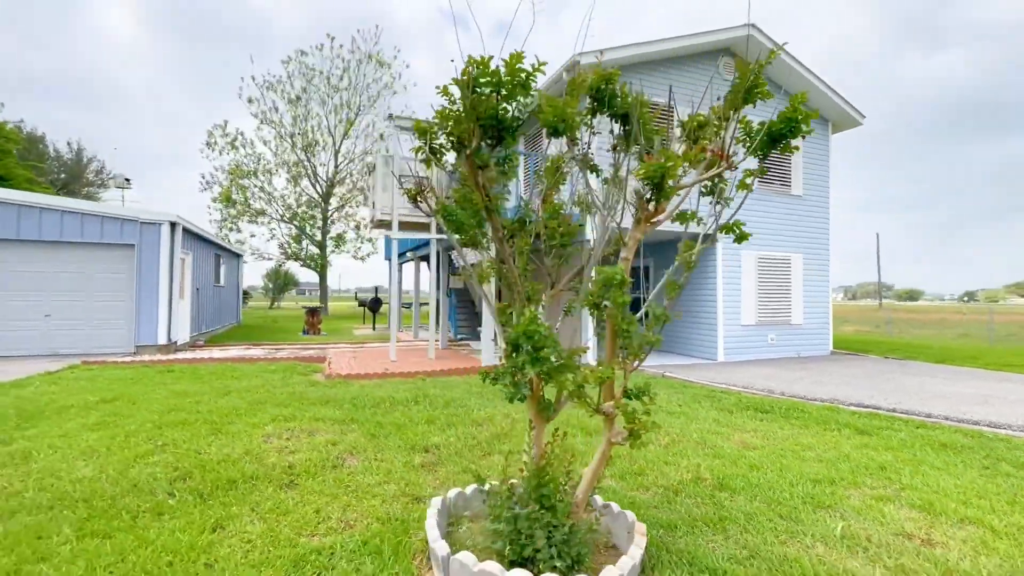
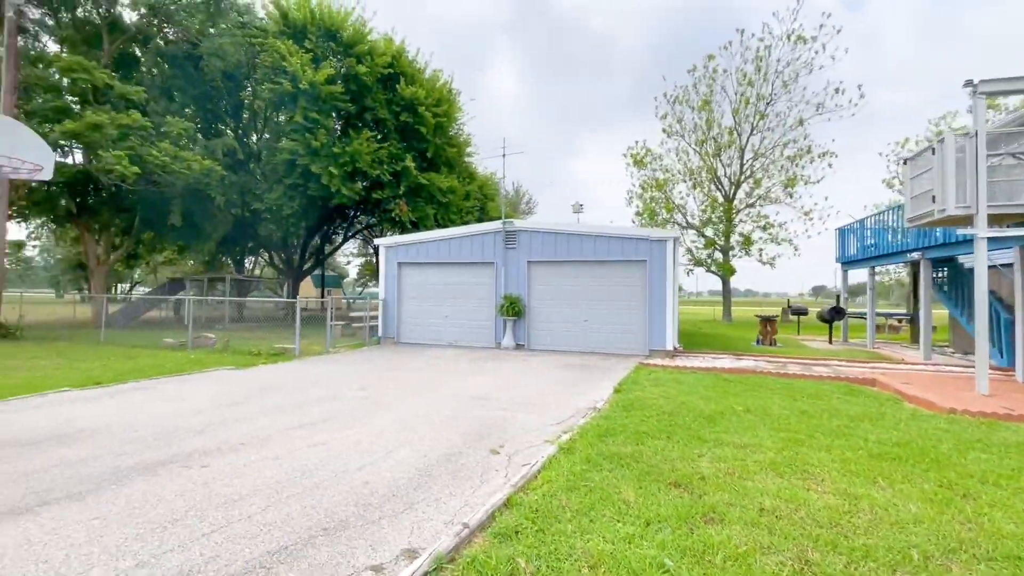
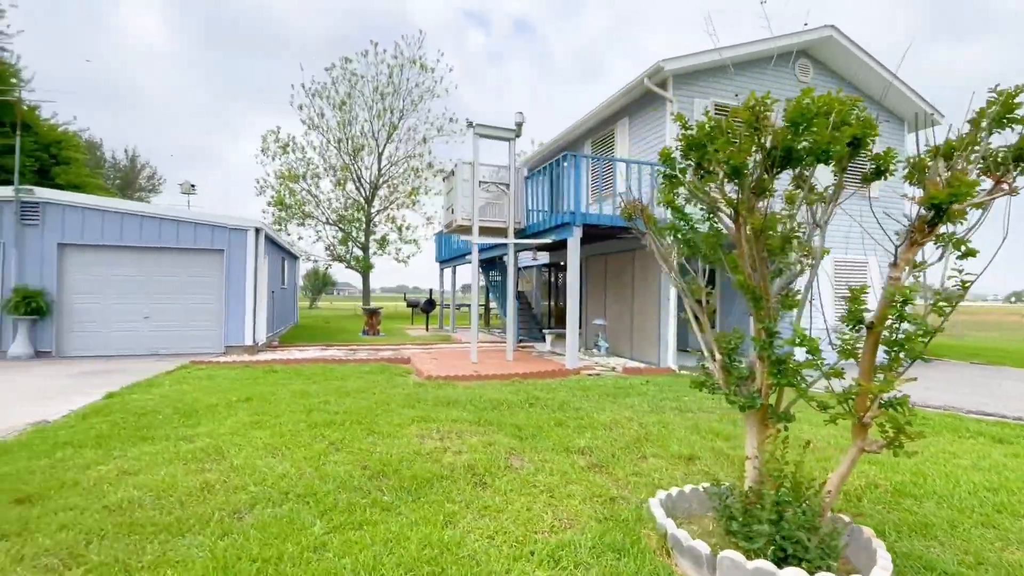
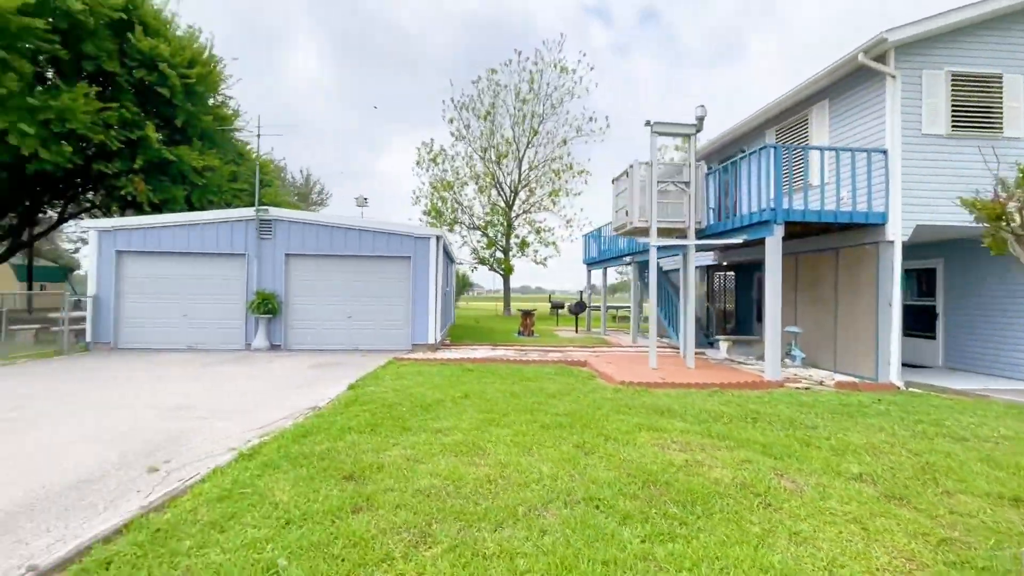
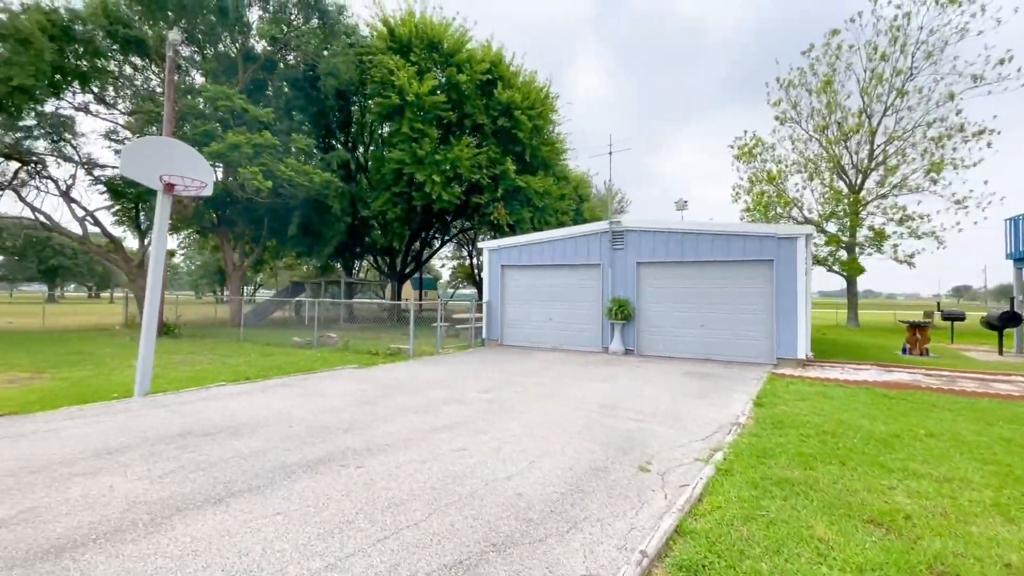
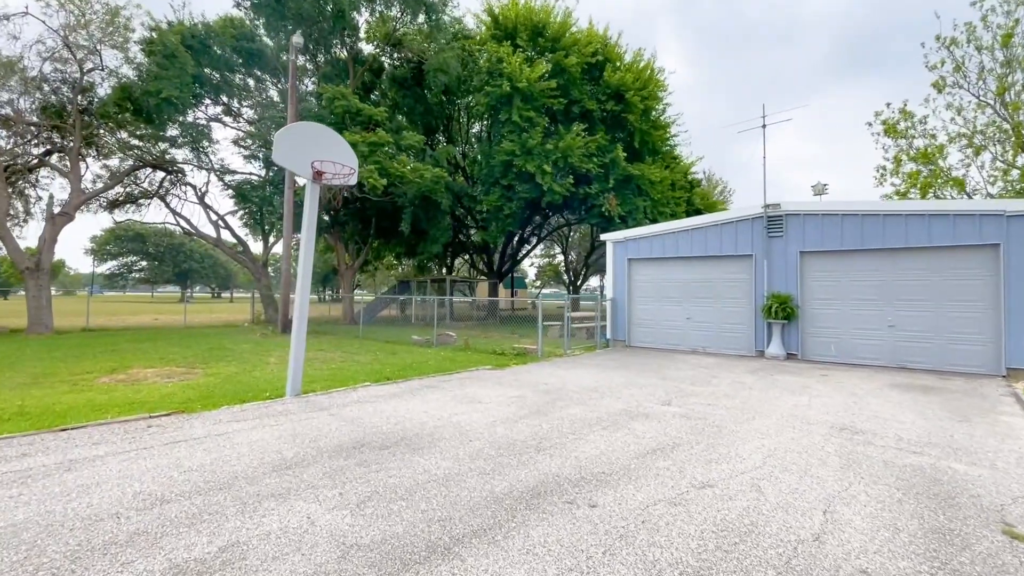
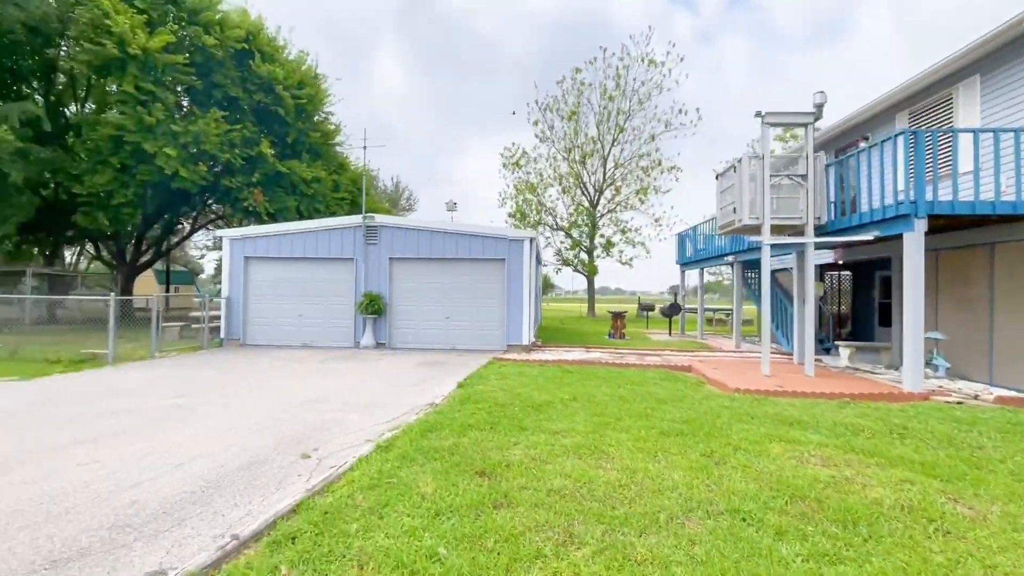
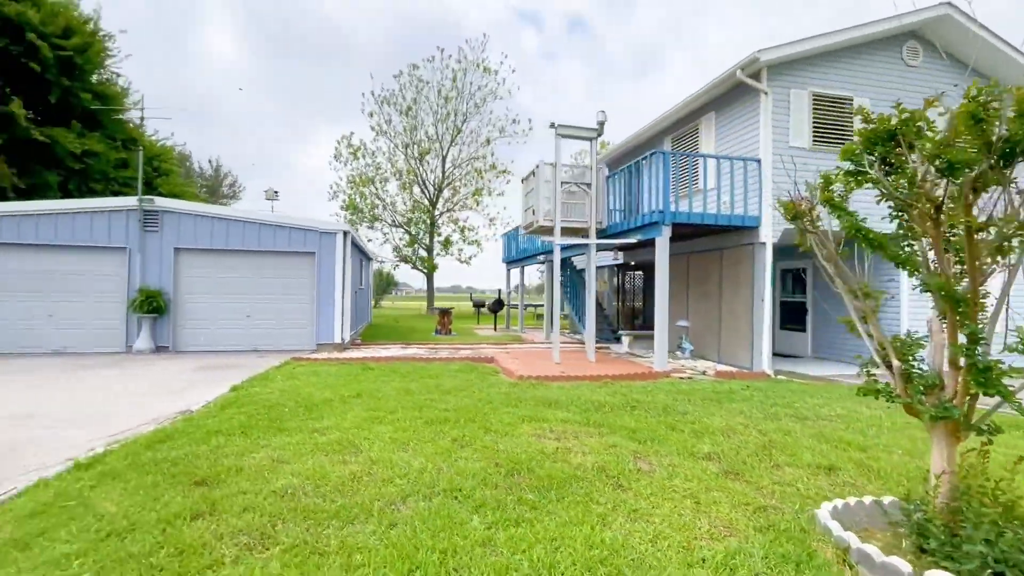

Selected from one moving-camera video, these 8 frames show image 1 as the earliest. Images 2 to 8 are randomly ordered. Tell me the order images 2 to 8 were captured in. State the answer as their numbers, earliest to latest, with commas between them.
3, 8, 4, 7, 2, 5, 6
